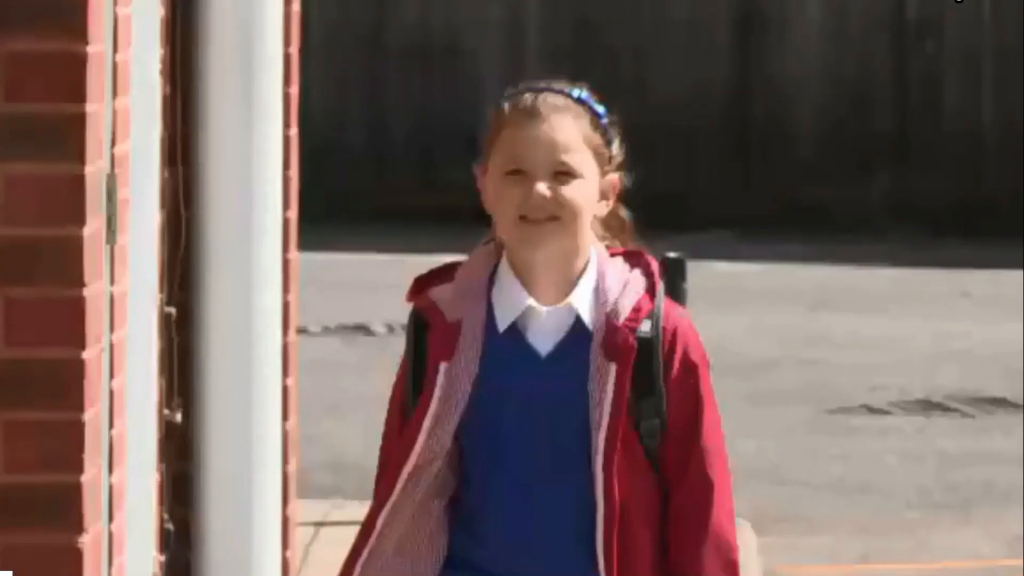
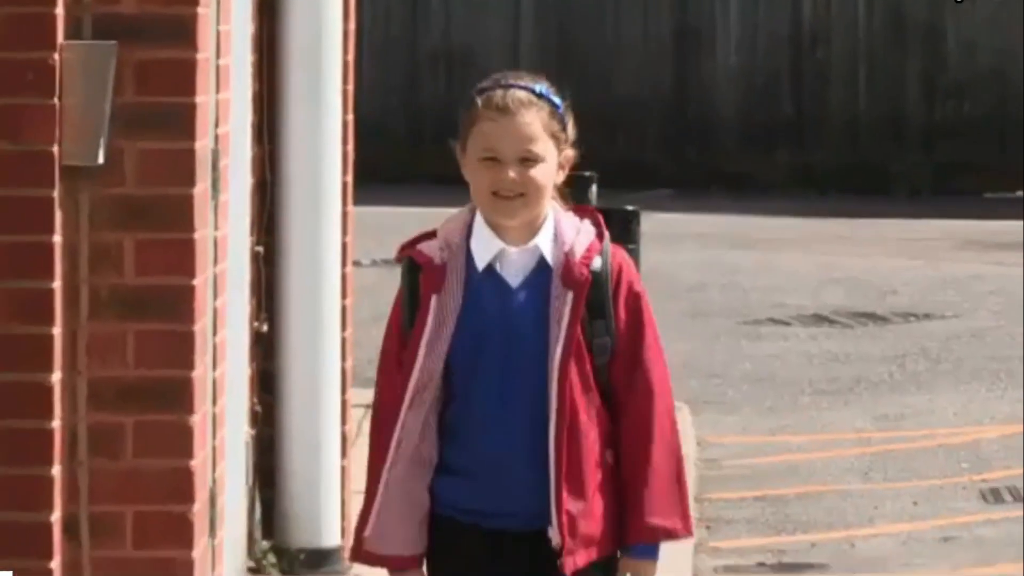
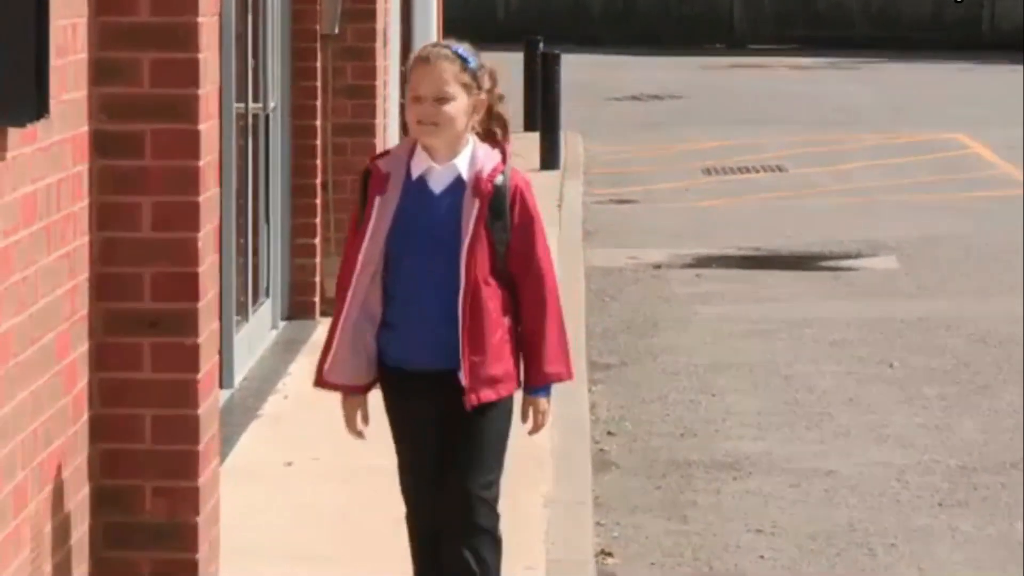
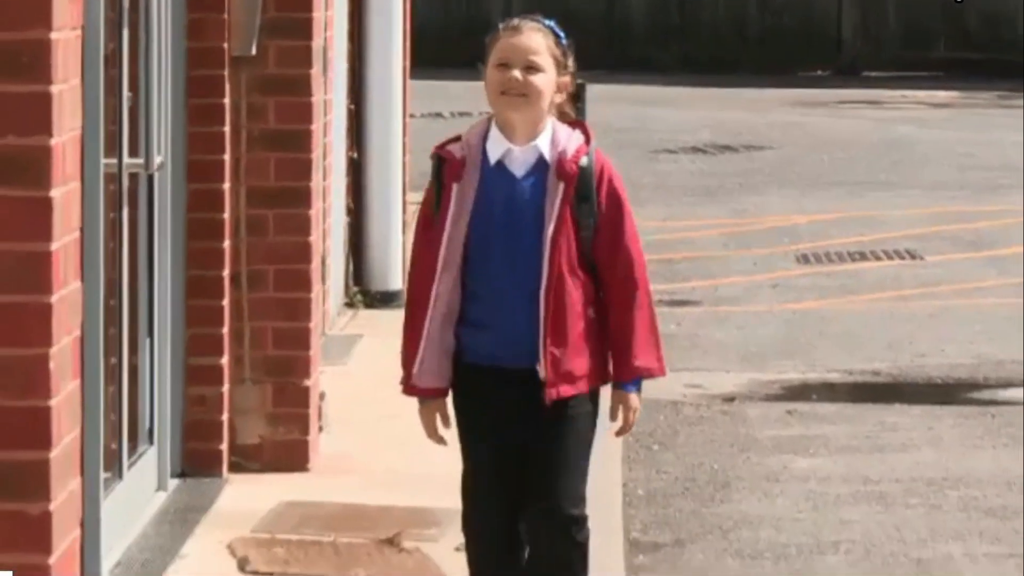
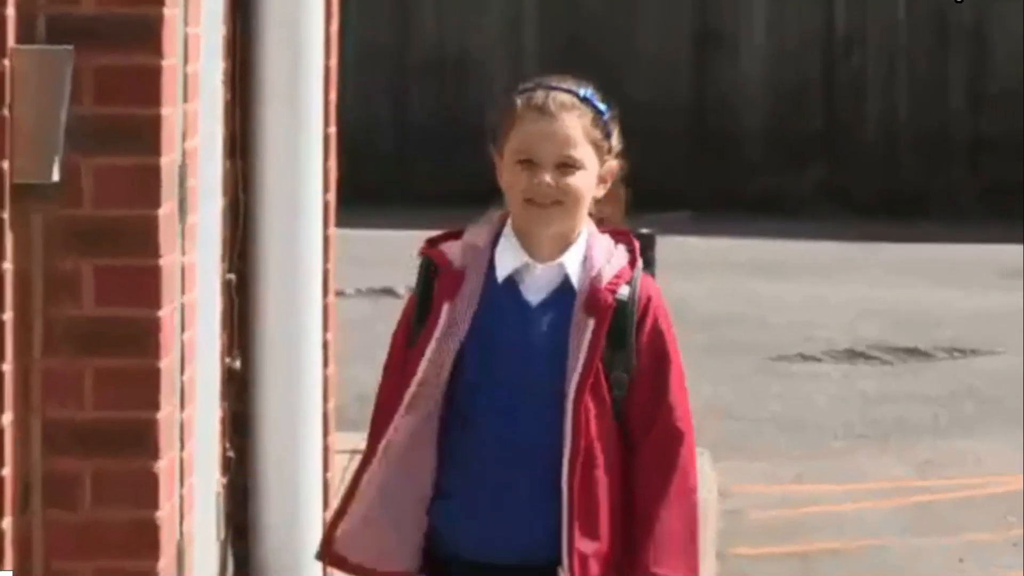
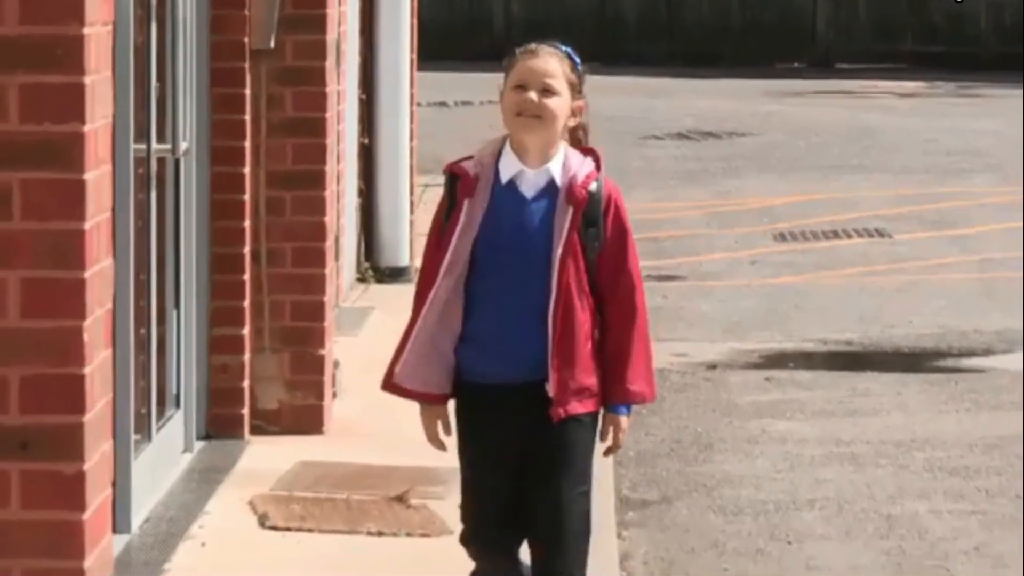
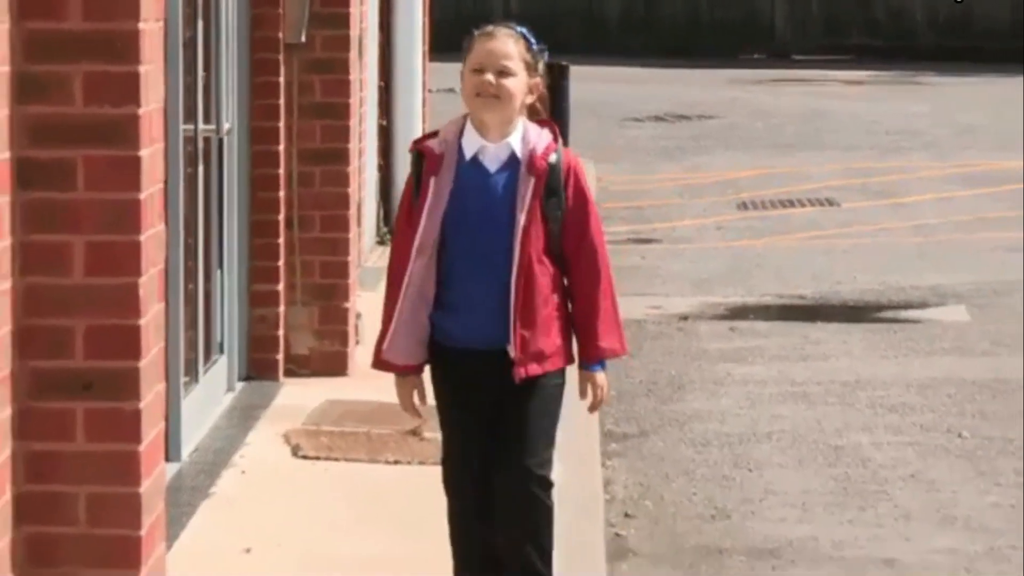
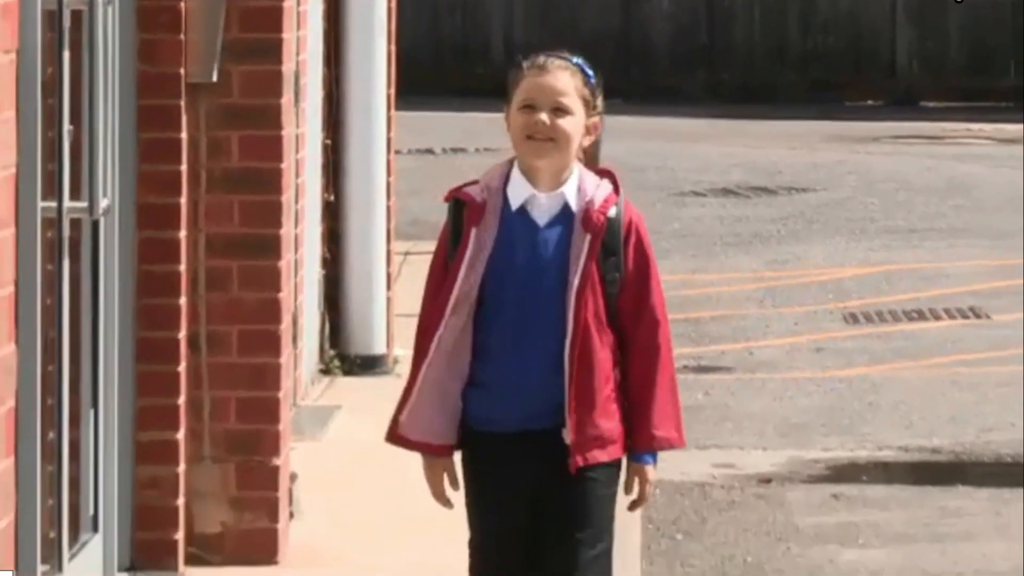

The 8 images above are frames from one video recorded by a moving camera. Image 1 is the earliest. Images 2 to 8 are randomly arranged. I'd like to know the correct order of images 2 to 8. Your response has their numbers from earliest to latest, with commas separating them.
5, 2, 8, 4, 6, 7, 3
